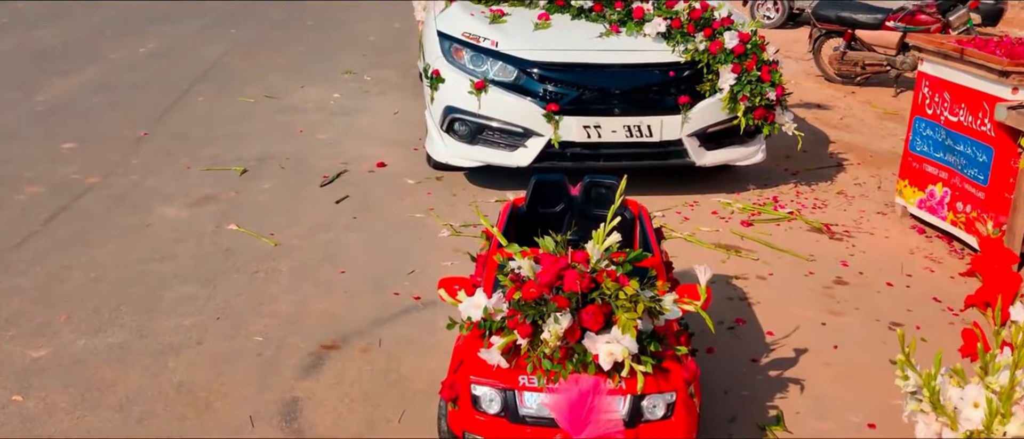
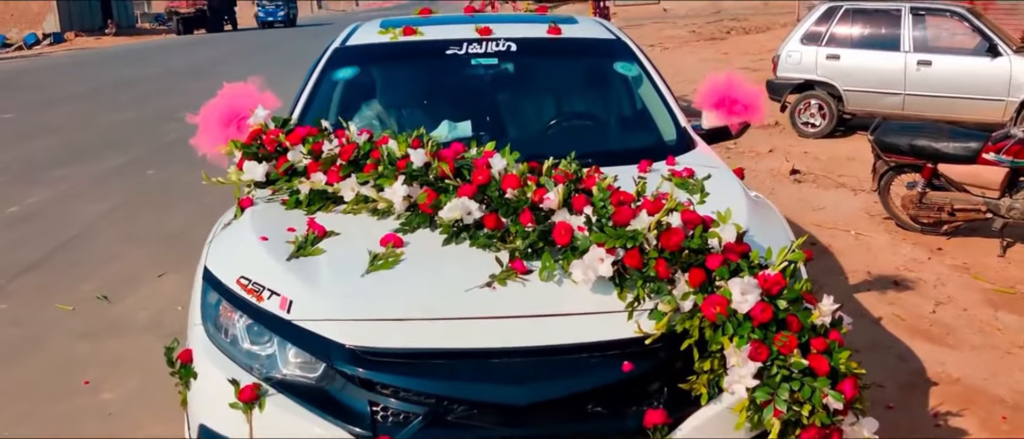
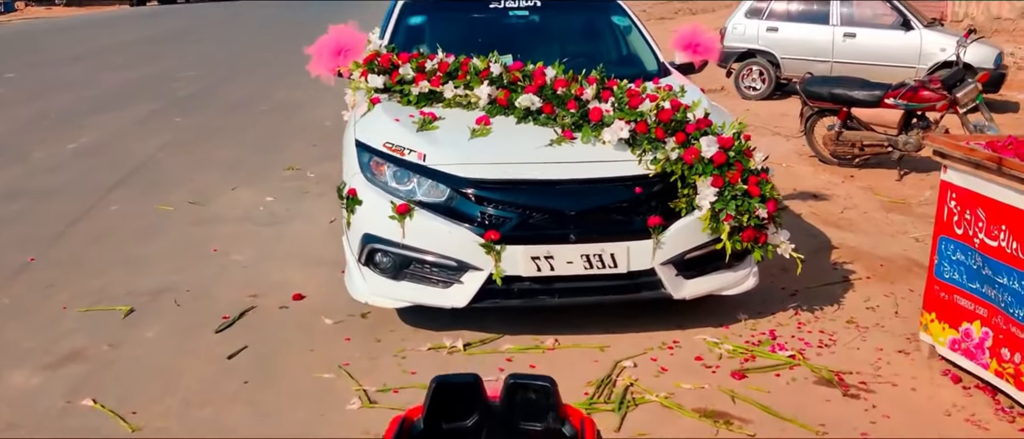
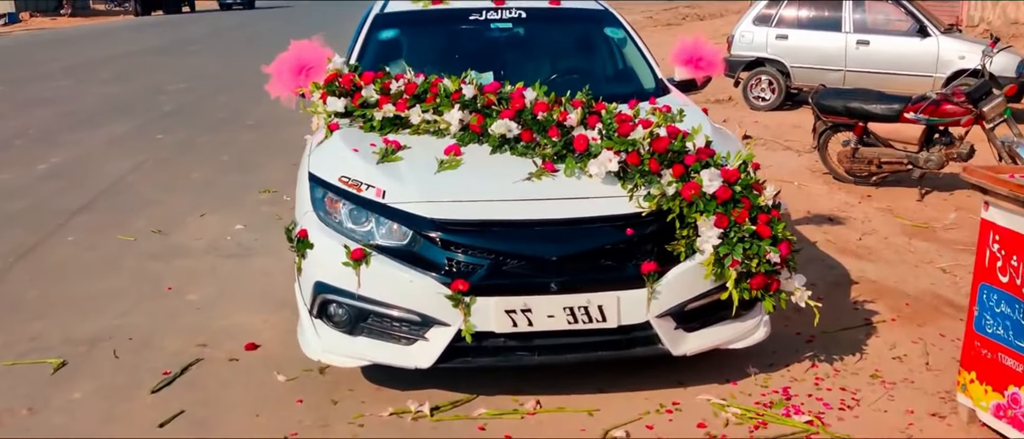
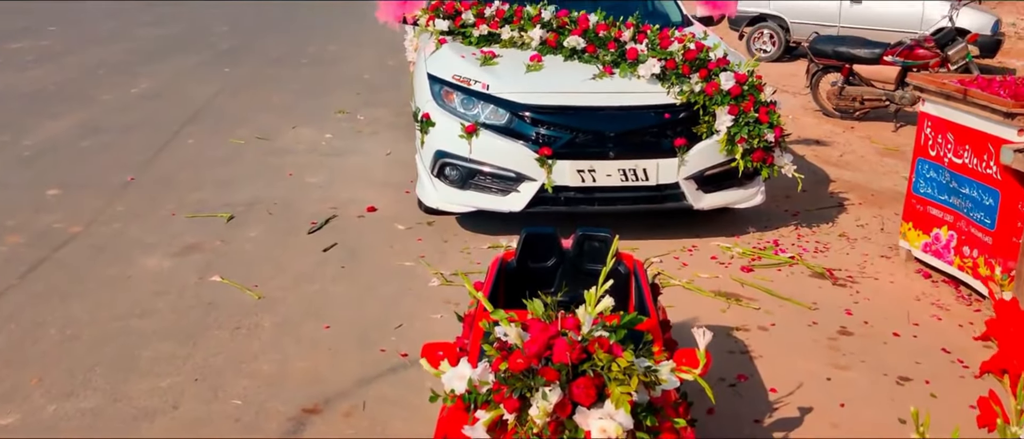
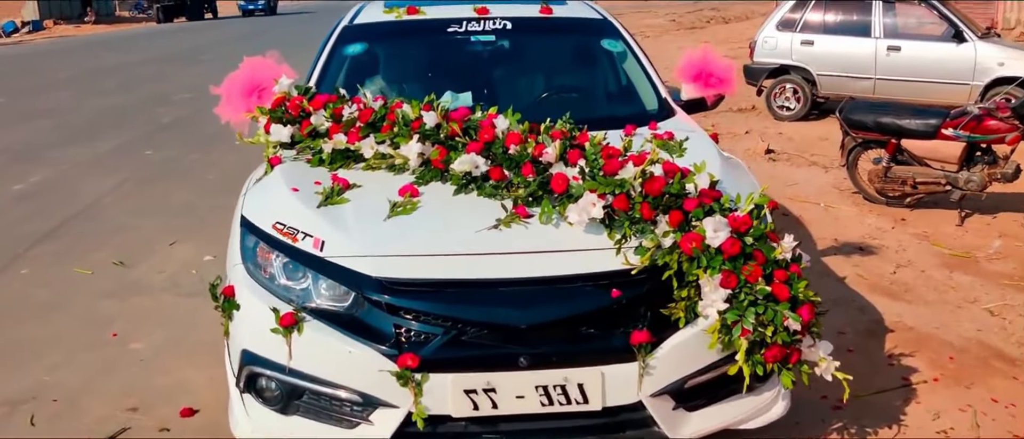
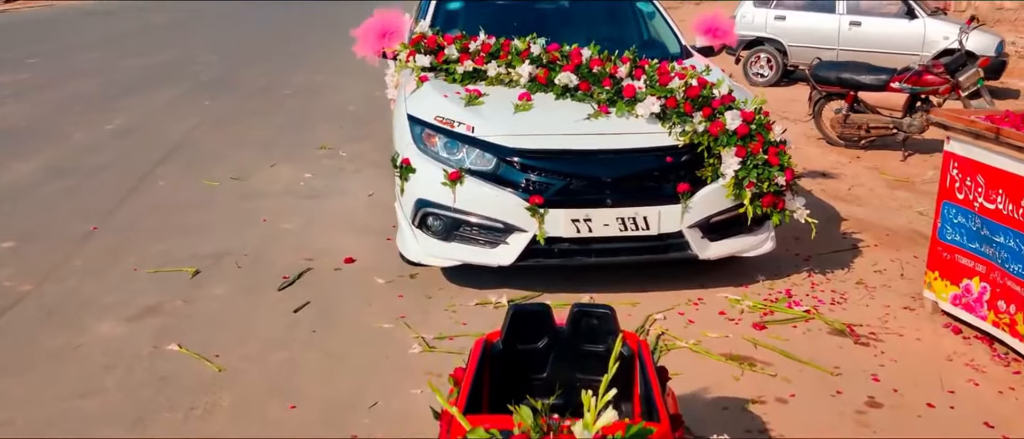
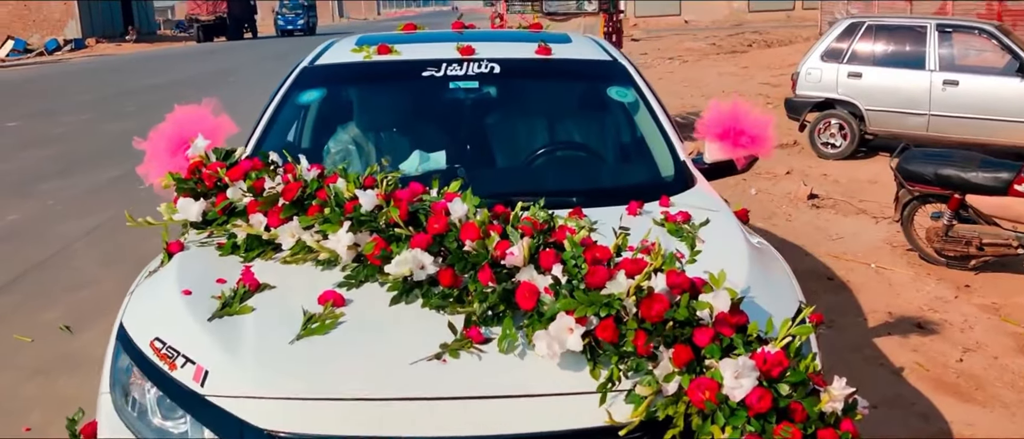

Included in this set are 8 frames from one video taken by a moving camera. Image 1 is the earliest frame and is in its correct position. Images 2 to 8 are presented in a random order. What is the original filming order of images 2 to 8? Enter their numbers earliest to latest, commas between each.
5, 7, 3, 4, 6, 2, 8
